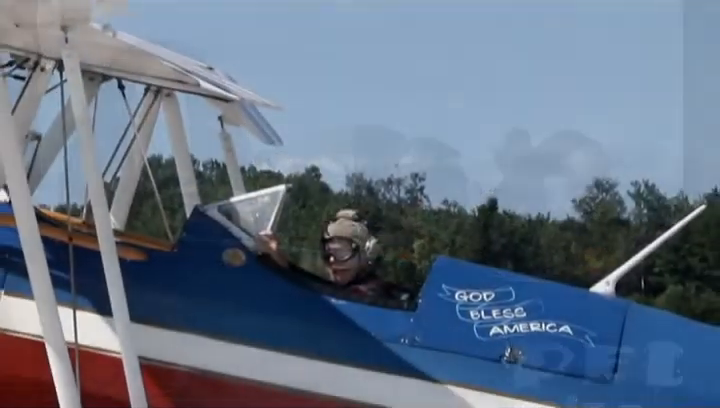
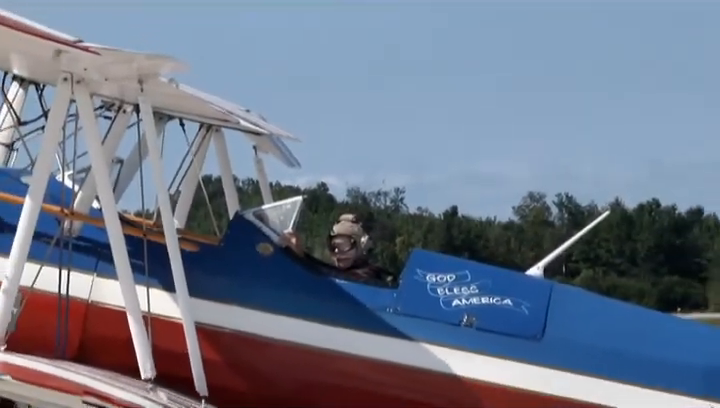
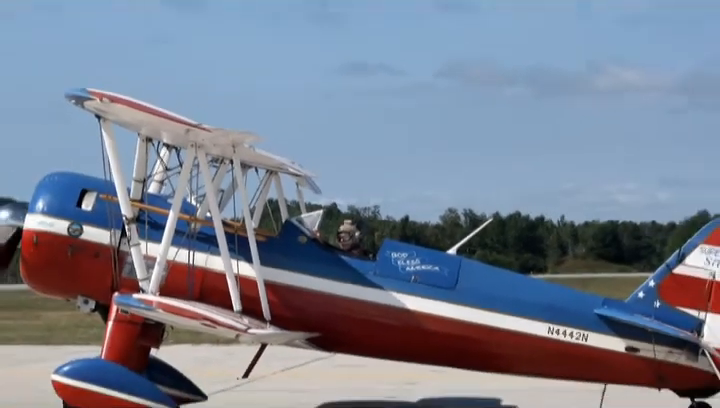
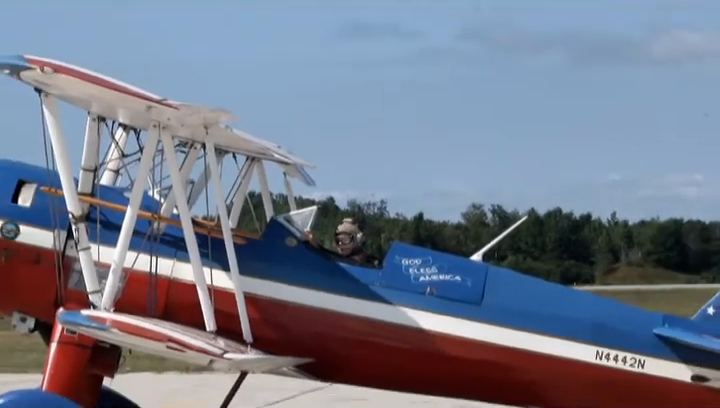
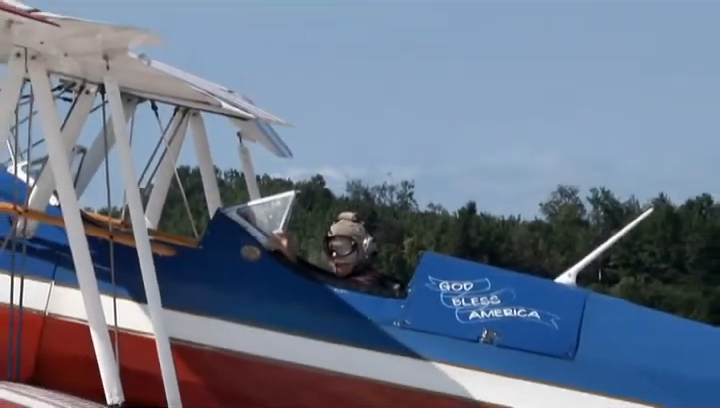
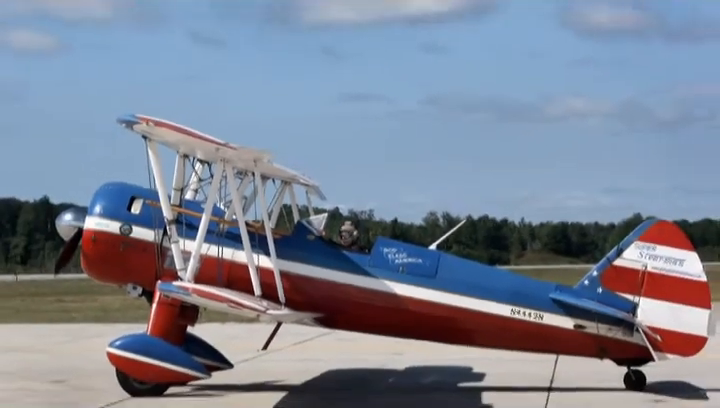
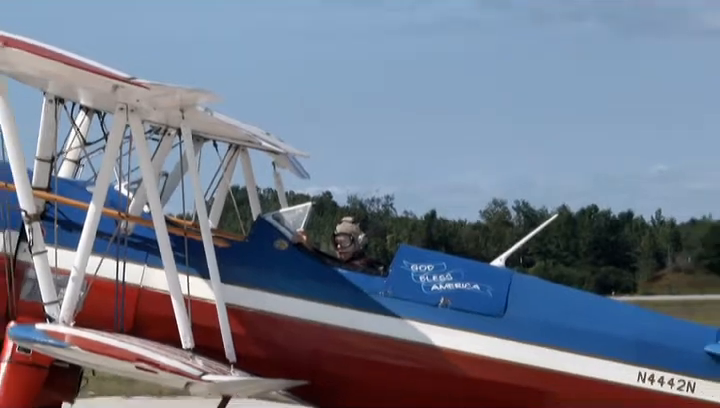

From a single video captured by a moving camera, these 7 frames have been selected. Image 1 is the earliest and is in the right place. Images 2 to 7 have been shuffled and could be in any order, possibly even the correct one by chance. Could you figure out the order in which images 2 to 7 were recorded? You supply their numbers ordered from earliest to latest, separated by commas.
5, 2, 7, 4, 3, 6
